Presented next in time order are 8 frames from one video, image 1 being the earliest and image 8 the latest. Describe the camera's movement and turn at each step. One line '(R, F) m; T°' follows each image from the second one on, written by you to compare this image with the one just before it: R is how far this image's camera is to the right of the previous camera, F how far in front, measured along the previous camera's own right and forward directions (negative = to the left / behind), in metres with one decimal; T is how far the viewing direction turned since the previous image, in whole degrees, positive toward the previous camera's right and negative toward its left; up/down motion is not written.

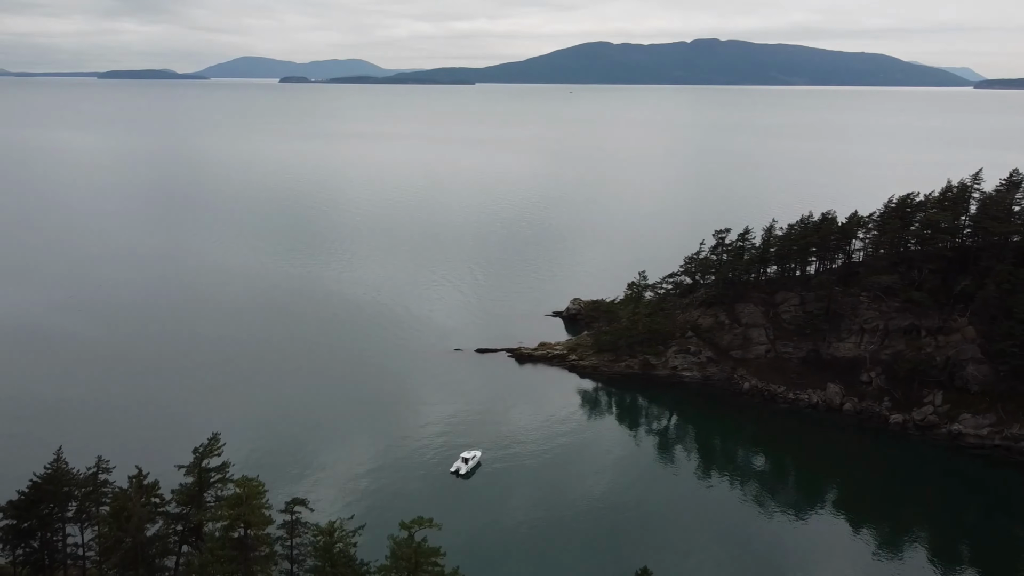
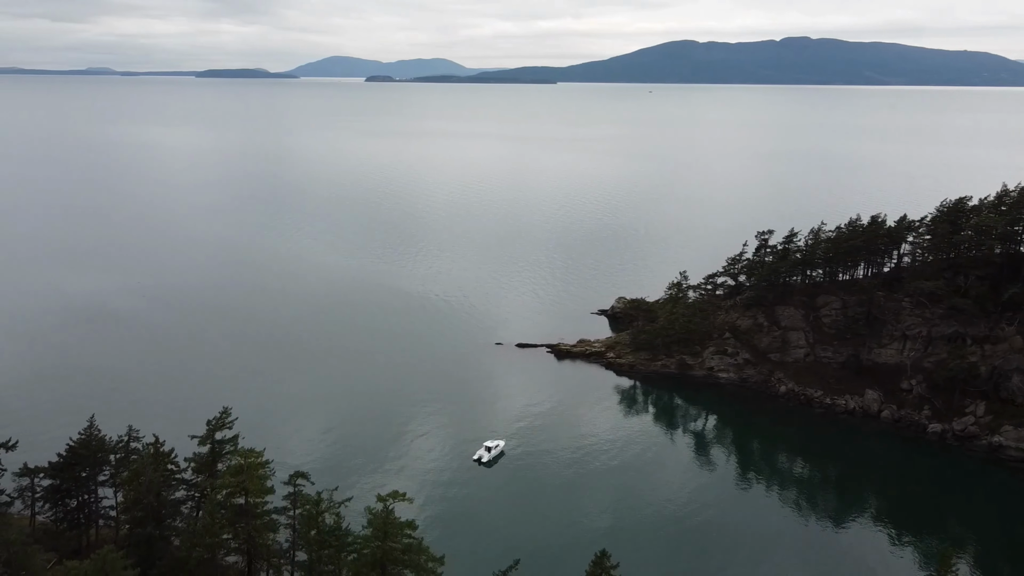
(+3.1, -1.0) m; -6°
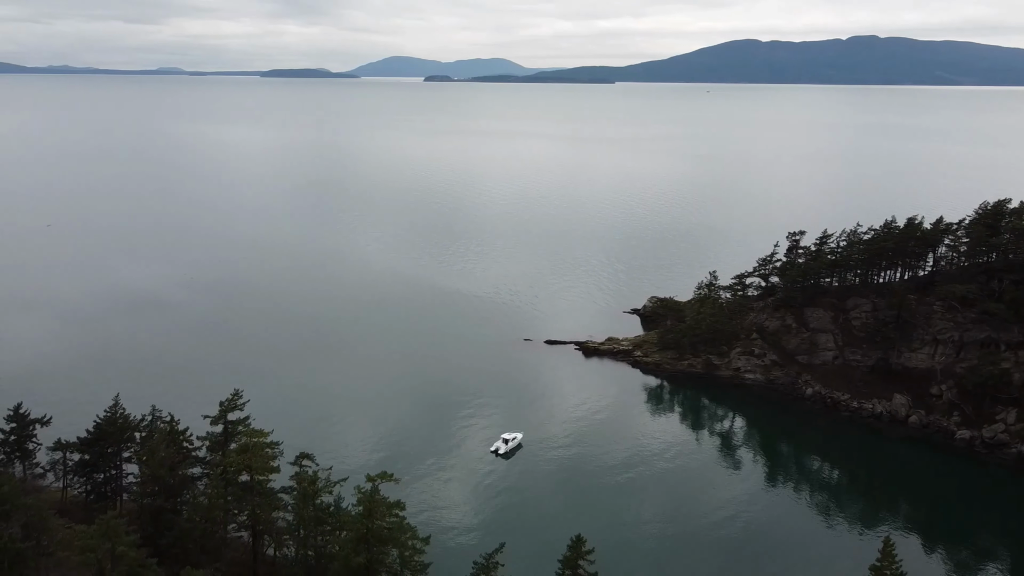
(+2.1, -0.8) m; -4°
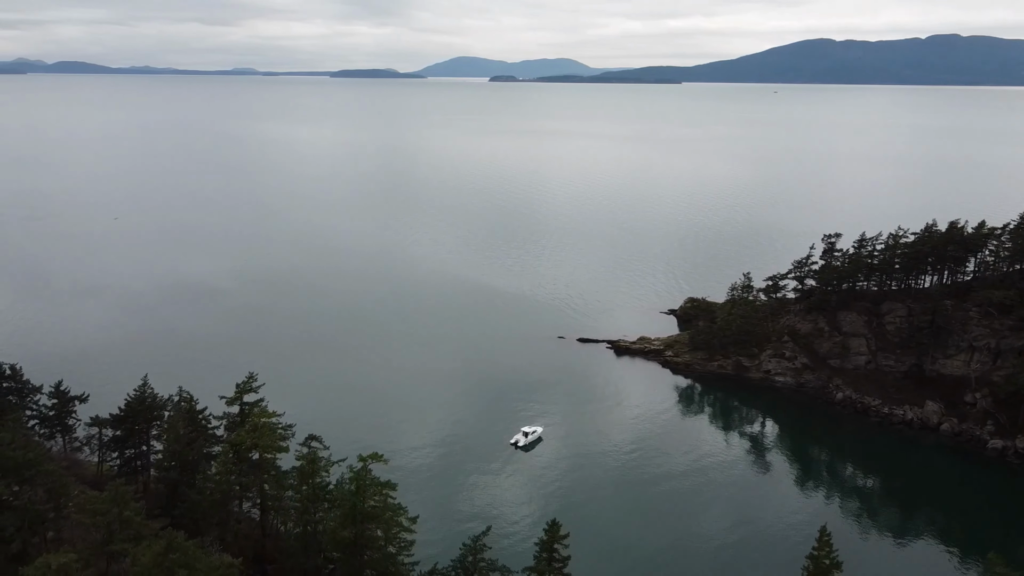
(+2.4, -0.9) m; -4°
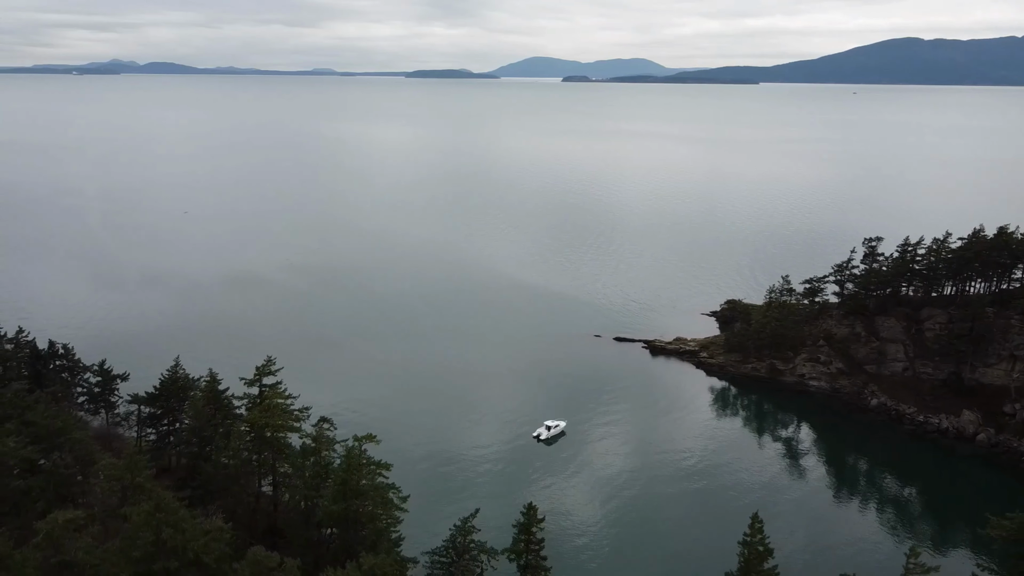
(+2.7, -1.0) m; -5°
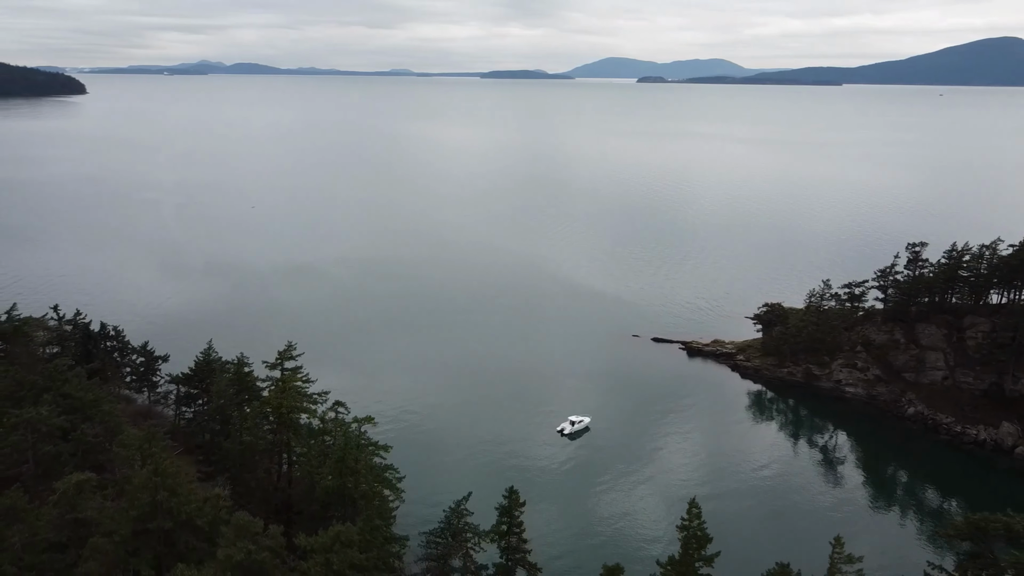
(+2.8, -1.0) m; -5°
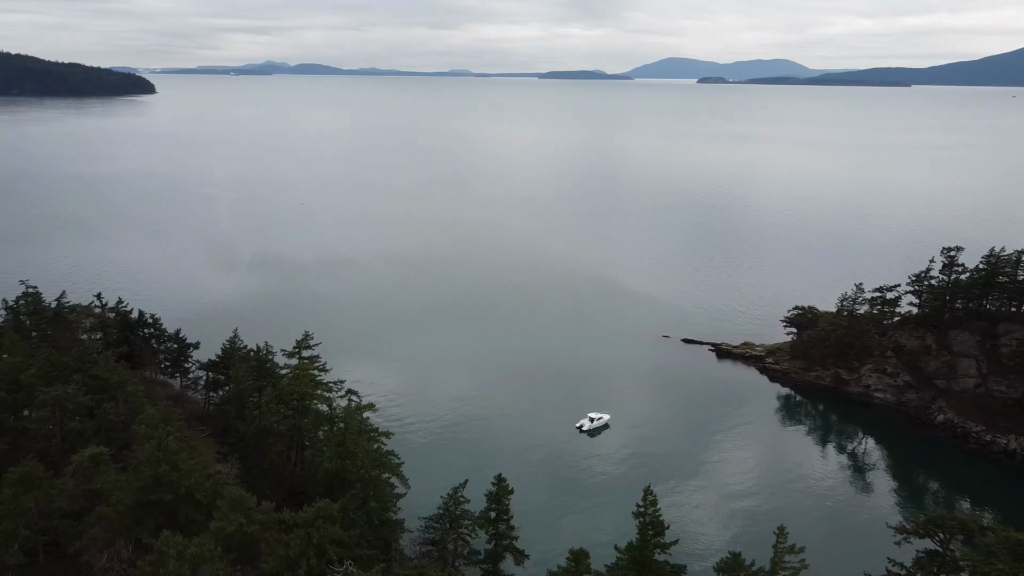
(+2.2, -0.8) m; -4°
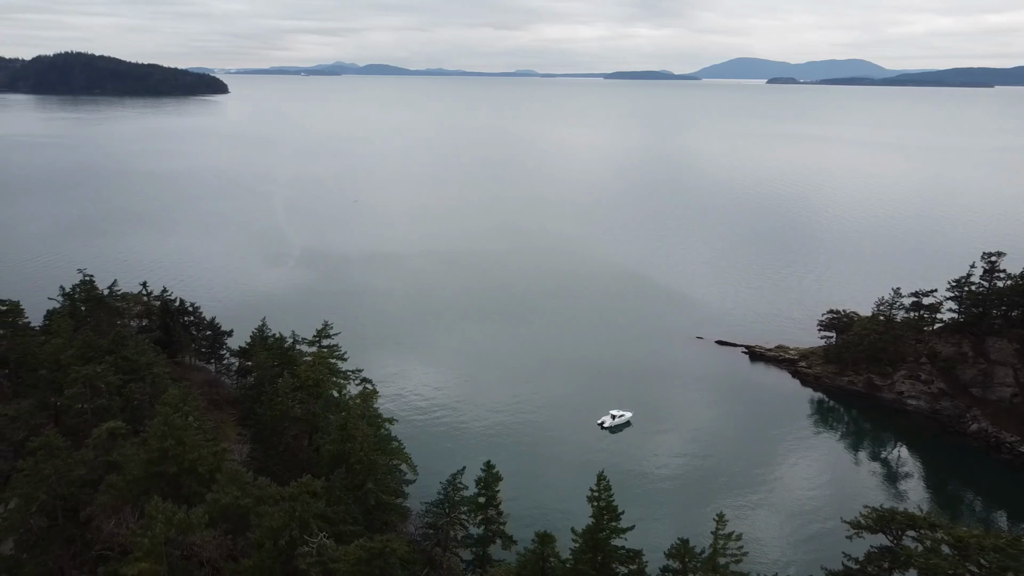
(+2.5, -0.8) m; -4°
